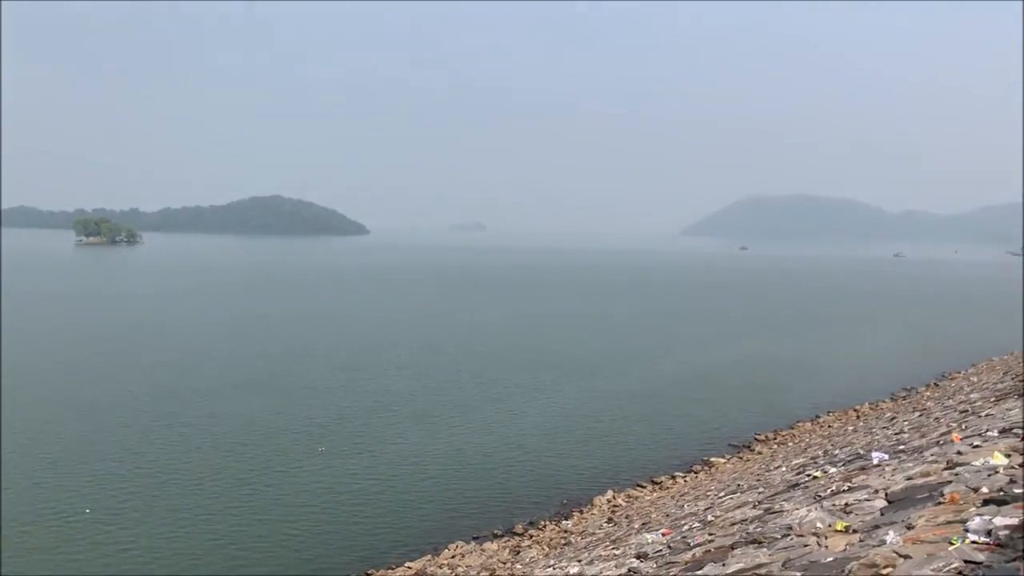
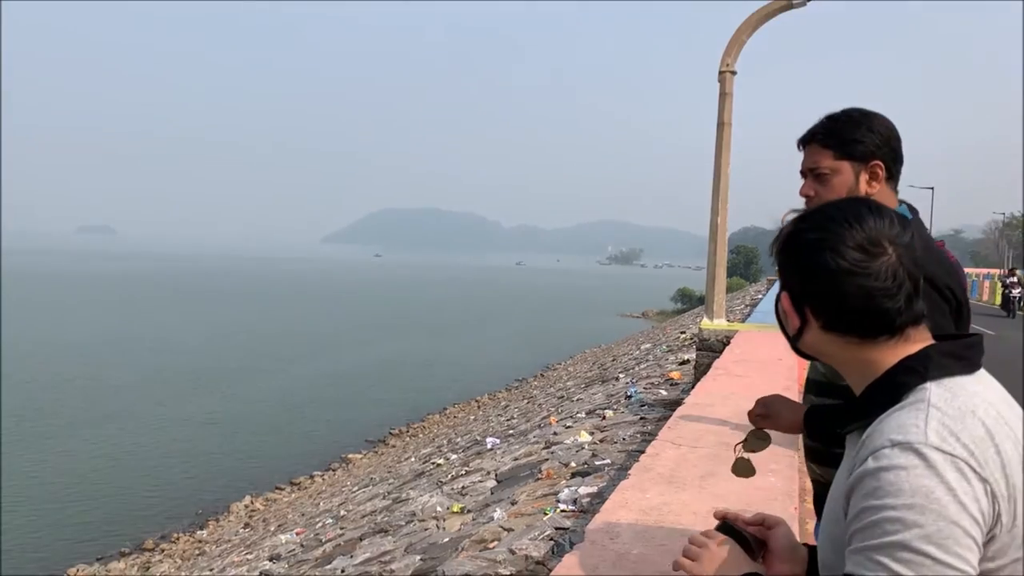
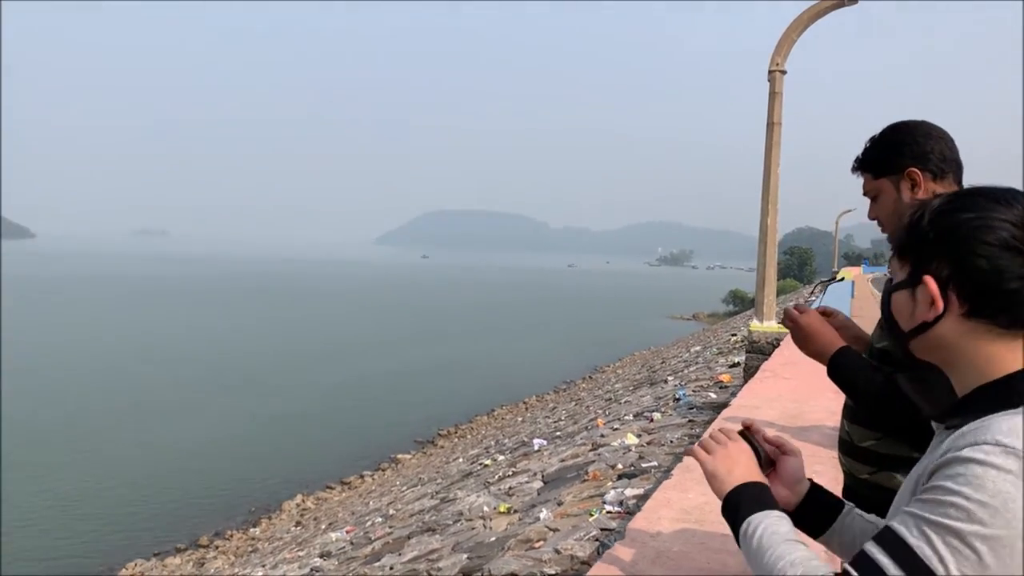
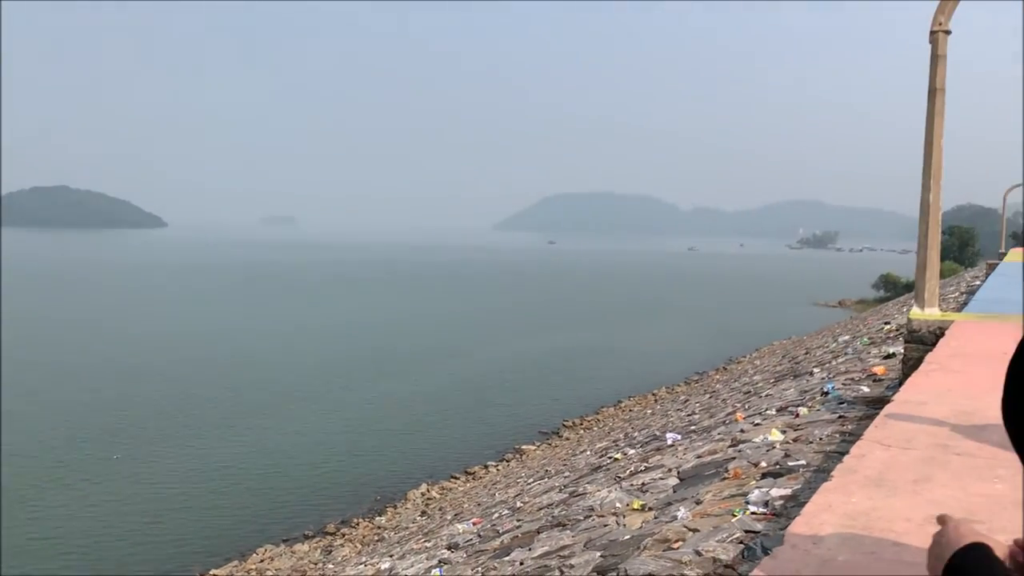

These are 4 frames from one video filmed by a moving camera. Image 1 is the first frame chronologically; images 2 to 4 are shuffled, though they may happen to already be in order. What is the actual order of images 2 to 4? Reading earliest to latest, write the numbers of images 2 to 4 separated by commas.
4, 2, 3
